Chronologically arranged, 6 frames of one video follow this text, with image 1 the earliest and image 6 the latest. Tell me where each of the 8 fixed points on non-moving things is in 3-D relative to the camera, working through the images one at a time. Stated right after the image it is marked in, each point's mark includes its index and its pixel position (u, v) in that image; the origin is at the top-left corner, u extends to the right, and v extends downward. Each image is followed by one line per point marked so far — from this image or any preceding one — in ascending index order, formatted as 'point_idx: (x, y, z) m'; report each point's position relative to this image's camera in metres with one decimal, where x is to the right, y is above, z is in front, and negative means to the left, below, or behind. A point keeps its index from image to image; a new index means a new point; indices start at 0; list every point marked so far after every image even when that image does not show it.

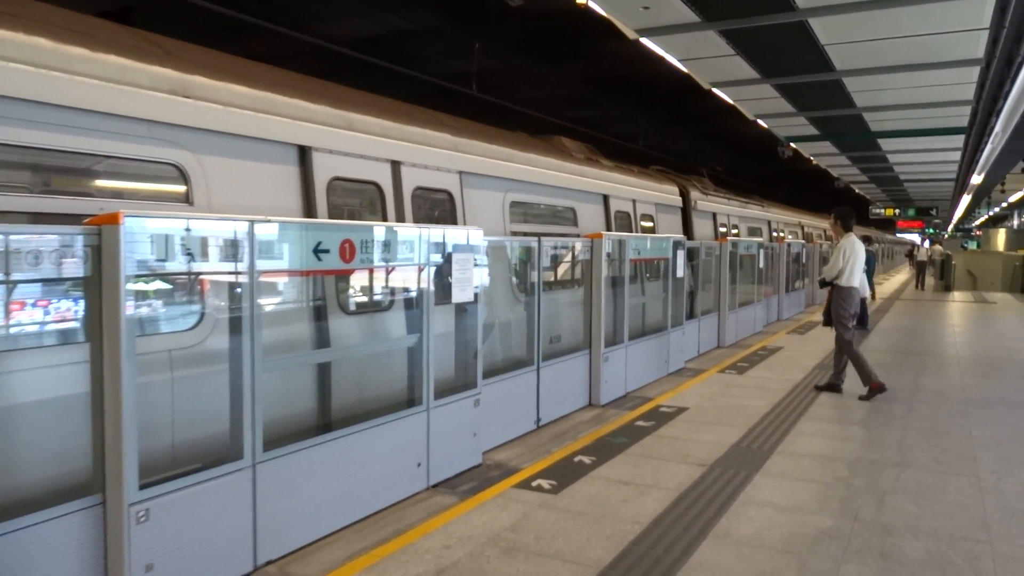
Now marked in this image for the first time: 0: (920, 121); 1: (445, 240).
0: (+5.8, +2.4, +11.8) m
1: (-0.5, +0.4, +7.0) m
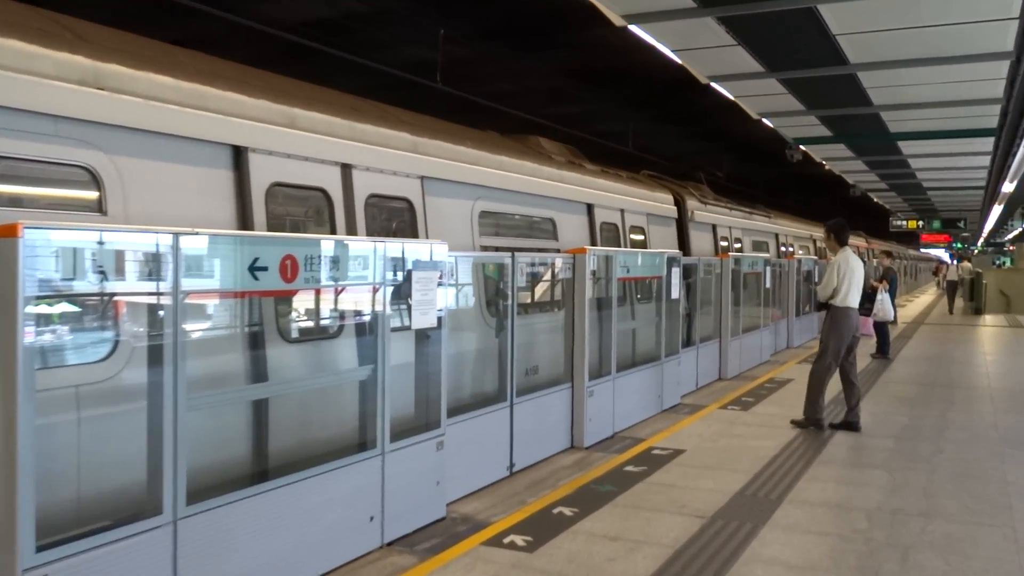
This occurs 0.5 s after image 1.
0: (+5.4, +2.2, +11.0) m
1: (-0.7, +0.2, +5.9) m
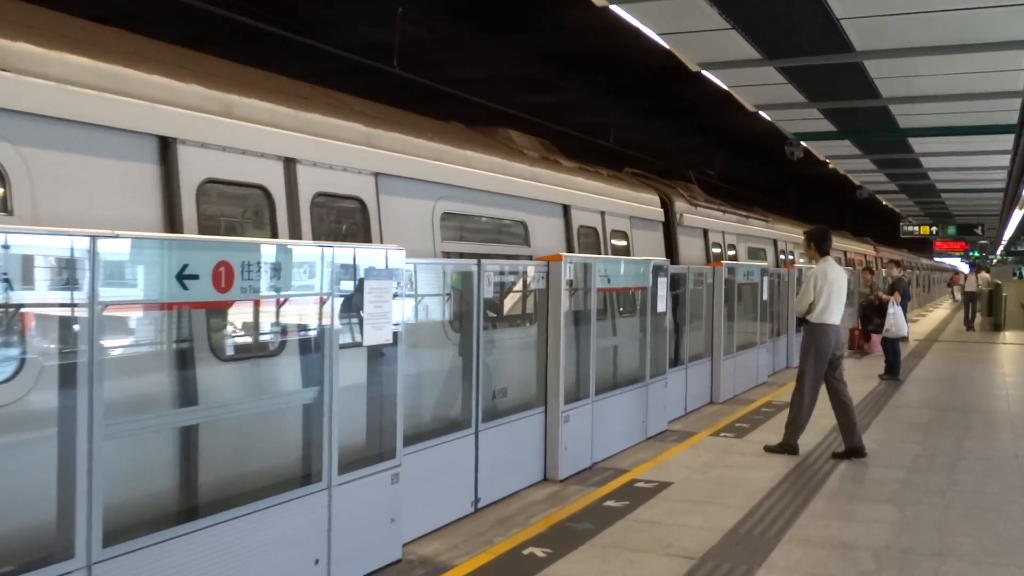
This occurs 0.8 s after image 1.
0: (+5.1, +2.0, +10.4) m
1: (-0.9, +0.2, +5.1) m
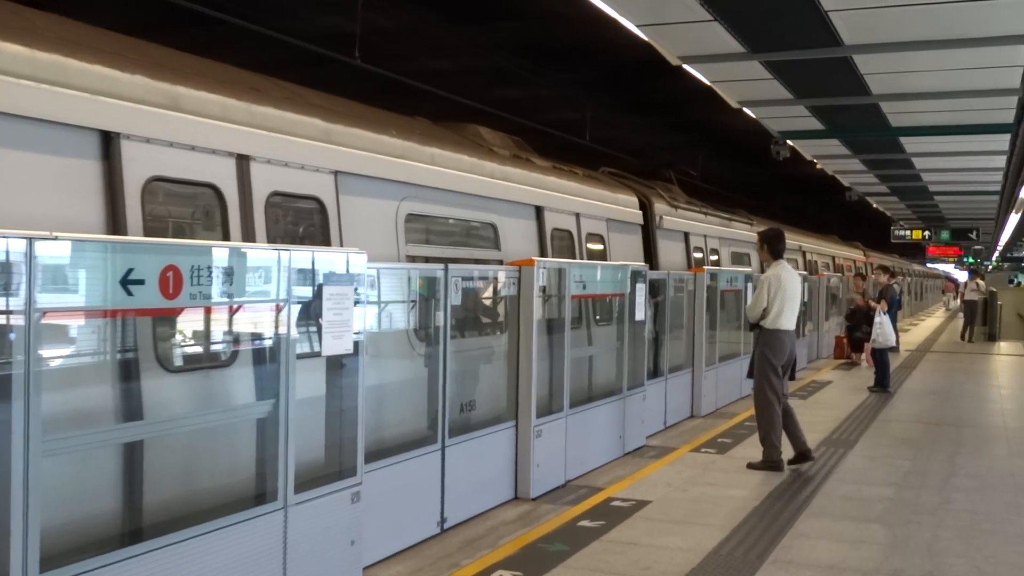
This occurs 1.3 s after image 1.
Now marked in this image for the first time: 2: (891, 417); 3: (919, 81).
0: (+4.8, +2.0, +10.1) m
1: (-1.1, +0.1, +4.8) m
2: (+4.3, -1.5, +10.2) m
3: (+3.9, +2.0, +8.5) m
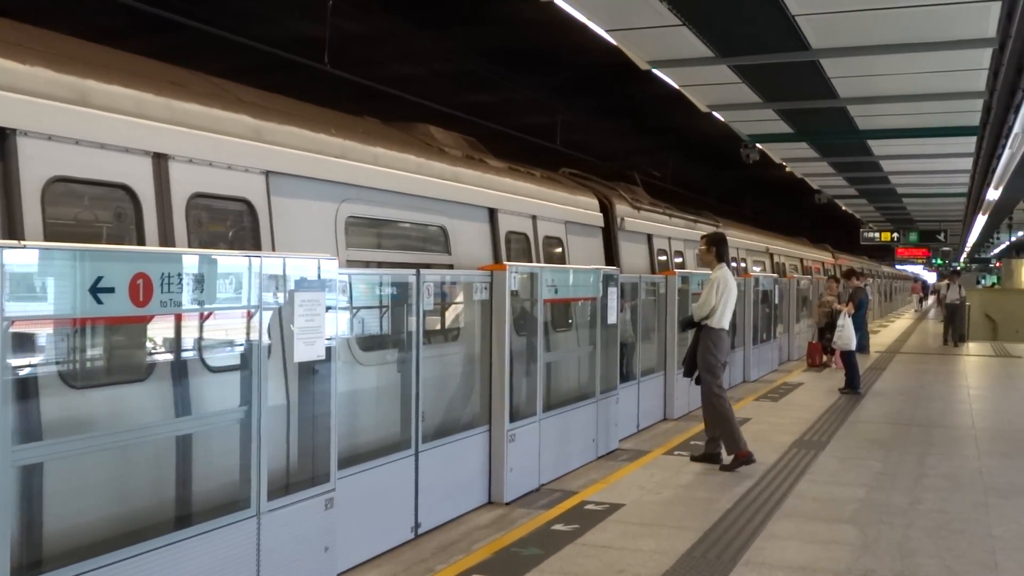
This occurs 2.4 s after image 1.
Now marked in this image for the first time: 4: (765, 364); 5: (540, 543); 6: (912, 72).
0: (+4.5, +2.0, +10.2) m
1: (-1.2, +0.1, +4.8) m
2: (+4.1, -1.5, +10.2) m
3: (+3.7, +2.0, +8.6) m
4: (+4.2, -1.3, +14.8) m
5: (+0.2, -1.6, +5.8) m
6: (+3.7, +2.0, +8.1) m
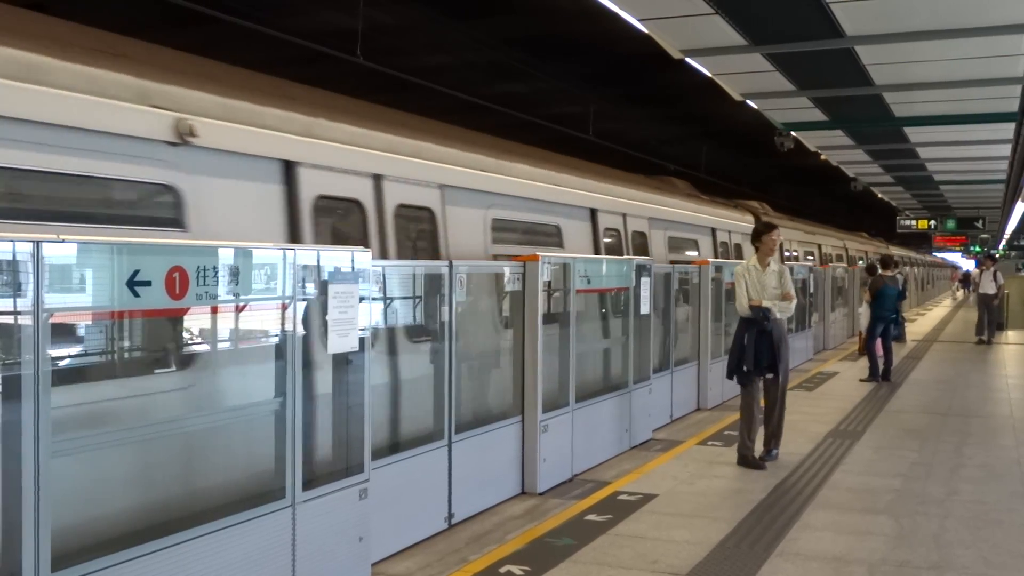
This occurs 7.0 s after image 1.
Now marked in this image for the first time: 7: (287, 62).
0: (+4.8, +2.1, +10.1) m
1: (-1.0, +0.1, +4.8) m
2: (+4.4, -1.4, +10.2) m
3: (+3.9, +2.1, +8.5) m
4: (+4.7, -1.1, +14.7) m
5: (+0.4, -1.6, +5.8) m
6: (+3.9, +2.1, +8.0) m
7: (-2.7, +2.7, +10.7) m
